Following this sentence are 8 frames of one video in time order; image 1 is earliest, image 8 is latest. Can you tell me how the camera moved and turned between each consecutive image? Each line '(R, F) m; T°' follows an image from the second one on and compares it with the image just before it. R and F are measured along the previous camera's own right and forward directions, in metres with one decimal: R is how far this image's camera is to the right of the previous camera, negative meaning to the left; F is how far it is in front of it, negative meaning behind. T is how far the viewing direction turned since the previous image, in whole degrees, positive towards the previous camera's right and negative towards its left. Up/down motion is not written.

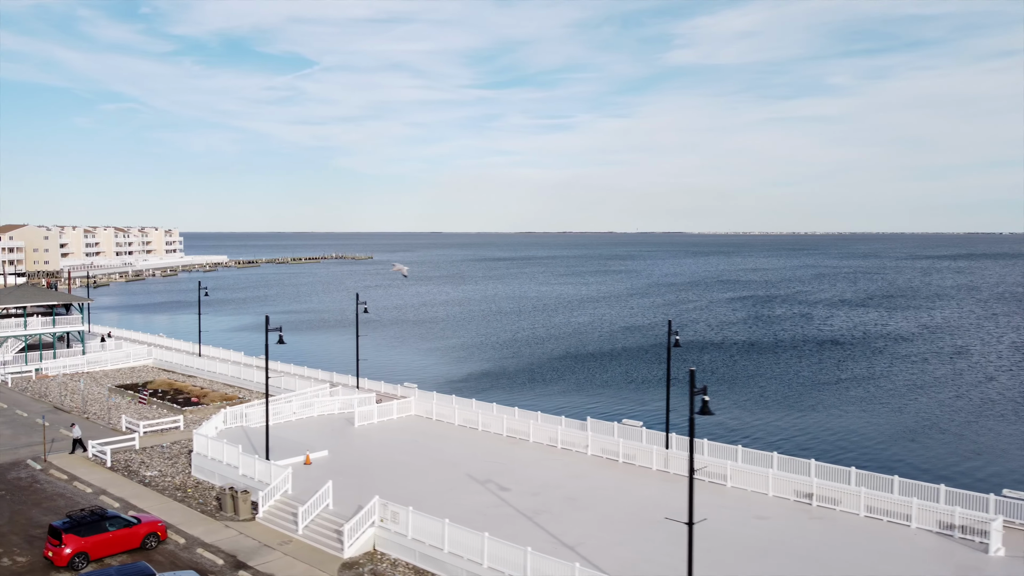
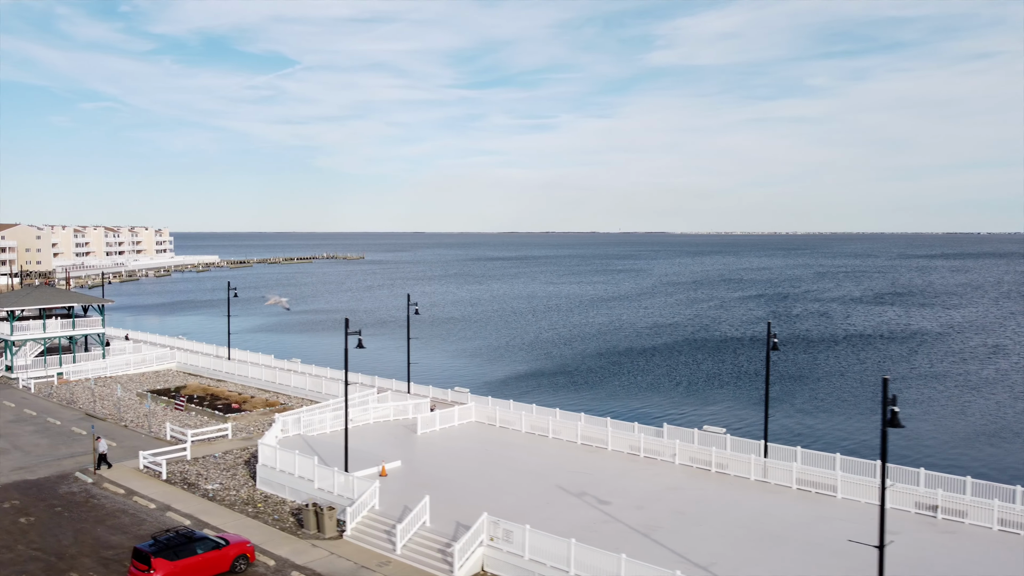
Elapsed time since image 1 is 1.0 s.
(-3.2, +1.5) m; +1°
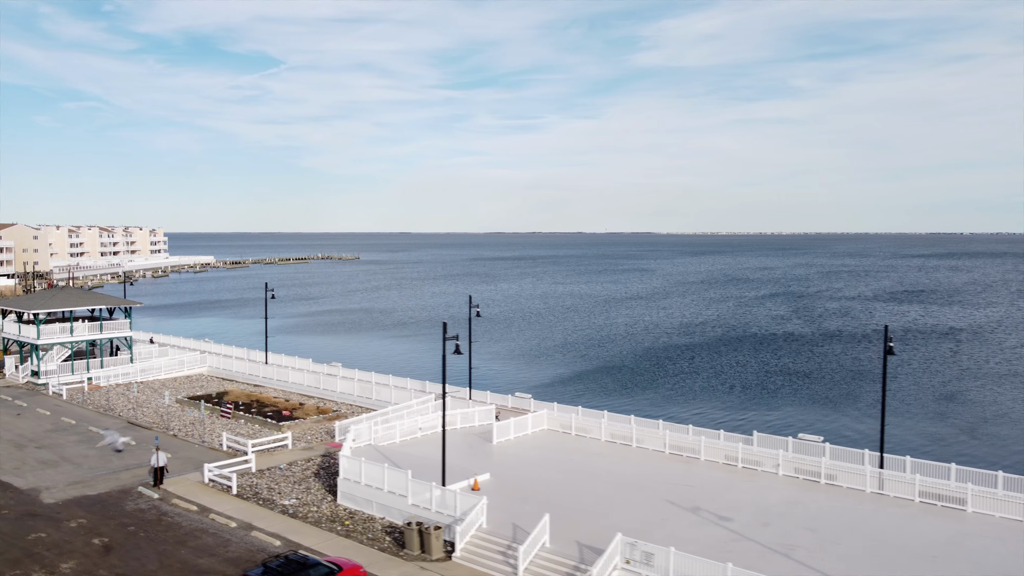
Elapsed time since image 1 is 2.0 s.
(-3.3, +1.5) m; +1°
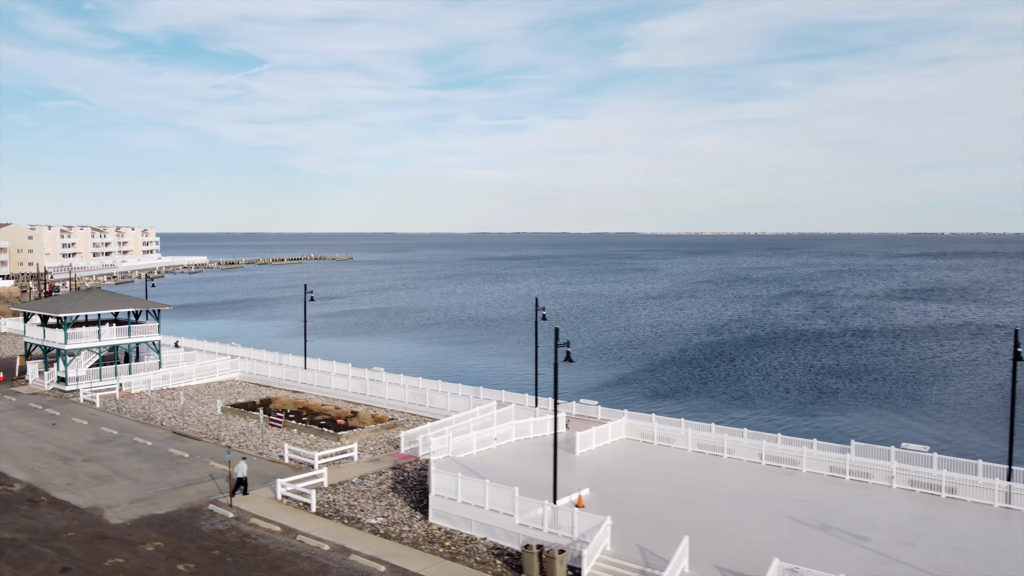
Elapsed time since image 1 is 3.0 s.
(-3.2, +1.6) m; +1°
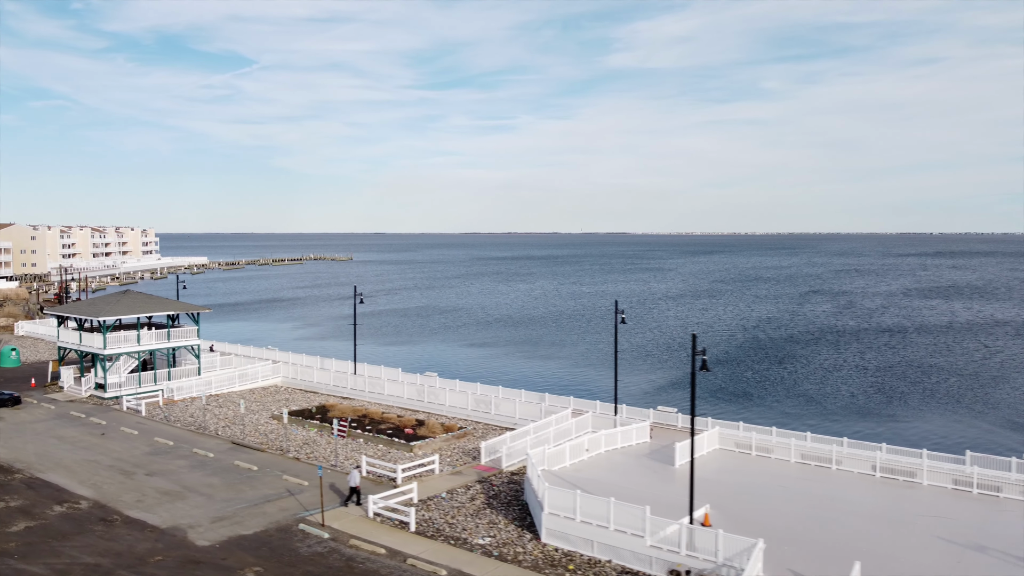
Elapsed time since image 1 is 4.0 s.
(-3.2, +1.5) m; +1°
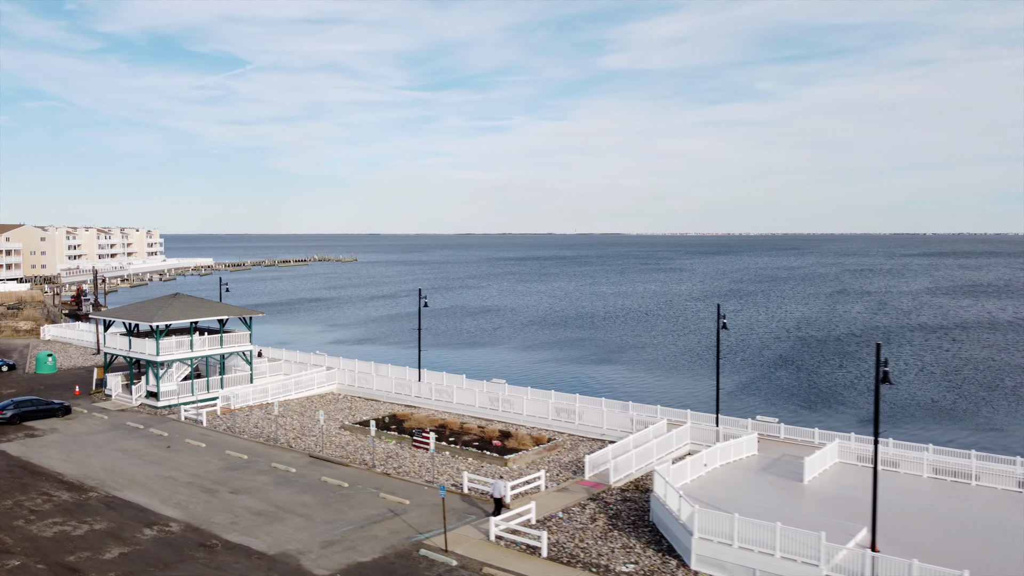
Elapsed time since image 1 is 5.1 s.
(-3.5, +1.7) m; 0°
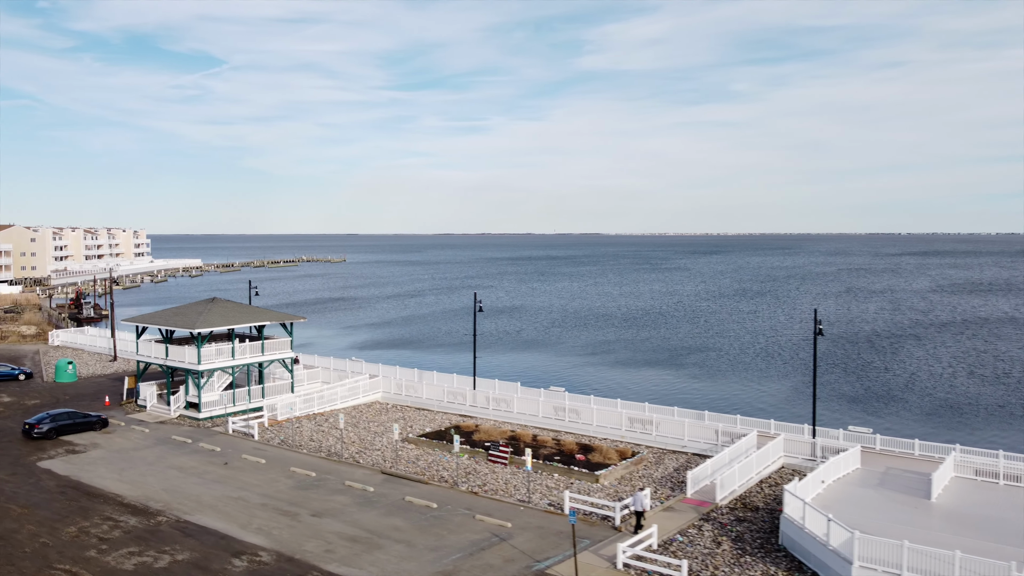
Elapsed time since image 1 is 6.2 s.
(-3.5, +1.7) m; +1°
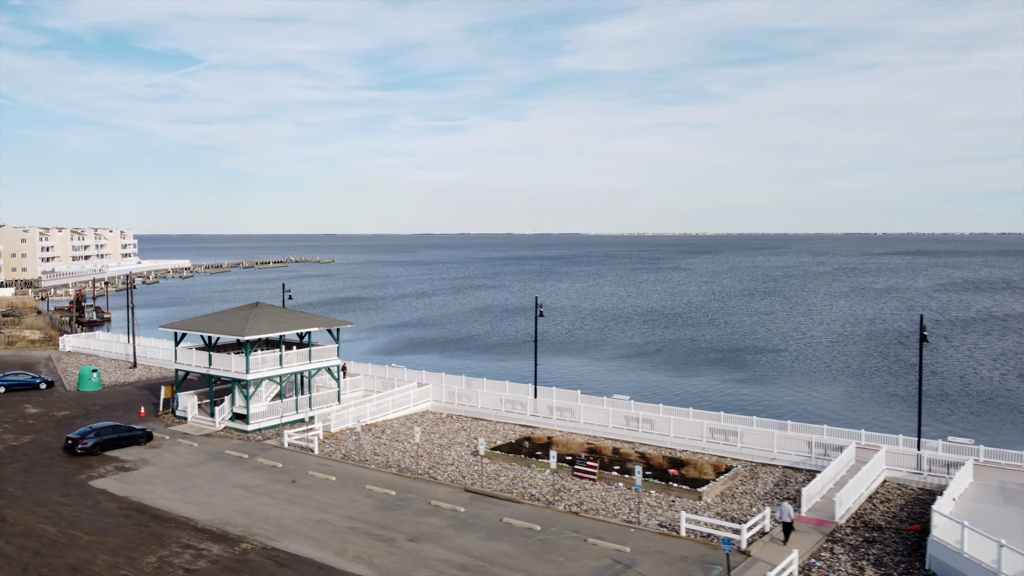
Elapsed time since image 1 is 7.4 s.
(-3.5, +1.6) m; +1°
